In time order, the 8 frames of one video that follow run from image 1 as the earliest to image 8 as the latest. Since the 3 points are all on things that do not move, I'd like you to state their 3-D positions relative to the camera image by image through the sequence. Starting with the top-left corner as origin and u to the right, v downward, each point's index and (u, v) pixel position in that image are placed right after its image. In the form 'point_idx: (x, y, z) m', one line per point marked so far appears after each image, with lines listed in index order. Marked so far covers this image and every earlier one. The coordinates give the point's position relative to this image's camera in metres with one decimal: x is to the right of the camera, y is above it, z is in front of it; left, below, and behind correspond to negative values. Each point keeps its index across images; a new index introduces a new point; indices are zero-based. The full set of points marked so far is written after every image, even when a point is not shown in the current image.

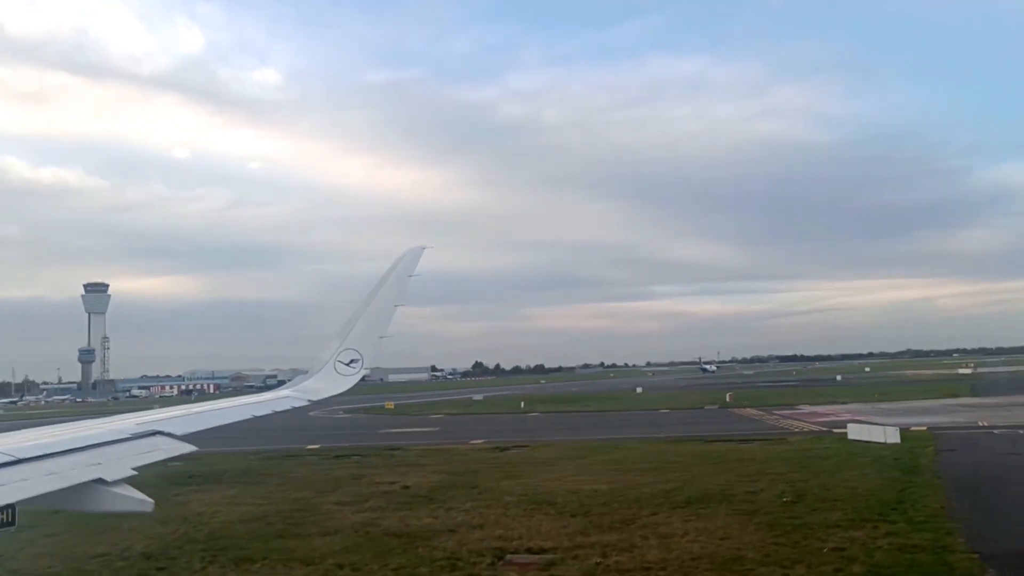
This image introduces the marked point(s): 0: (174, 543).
0: (-5.6, -4.4, +12.7) m
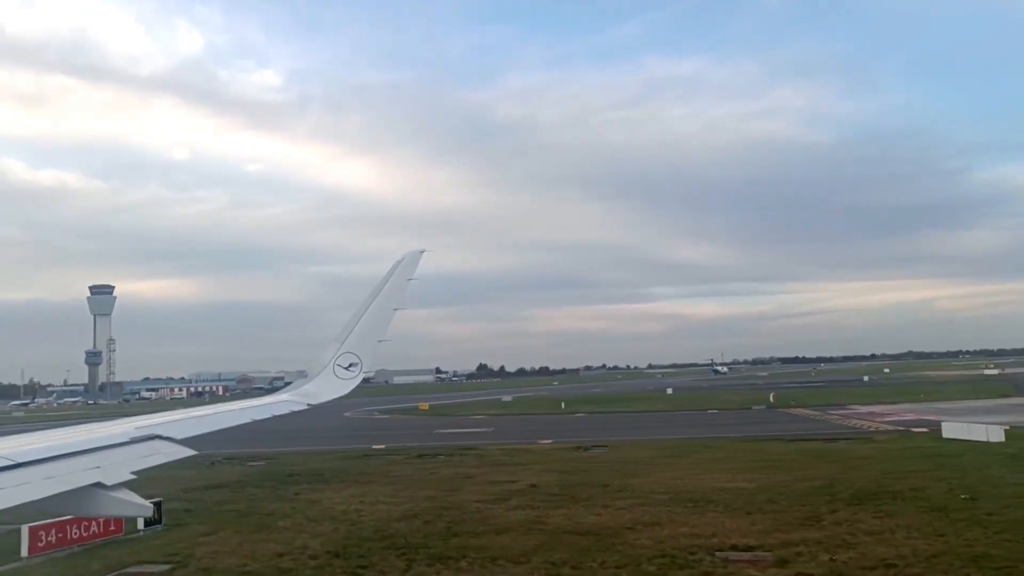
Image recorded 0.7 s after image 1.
0: (-2.6, -4.3, +12.5) m
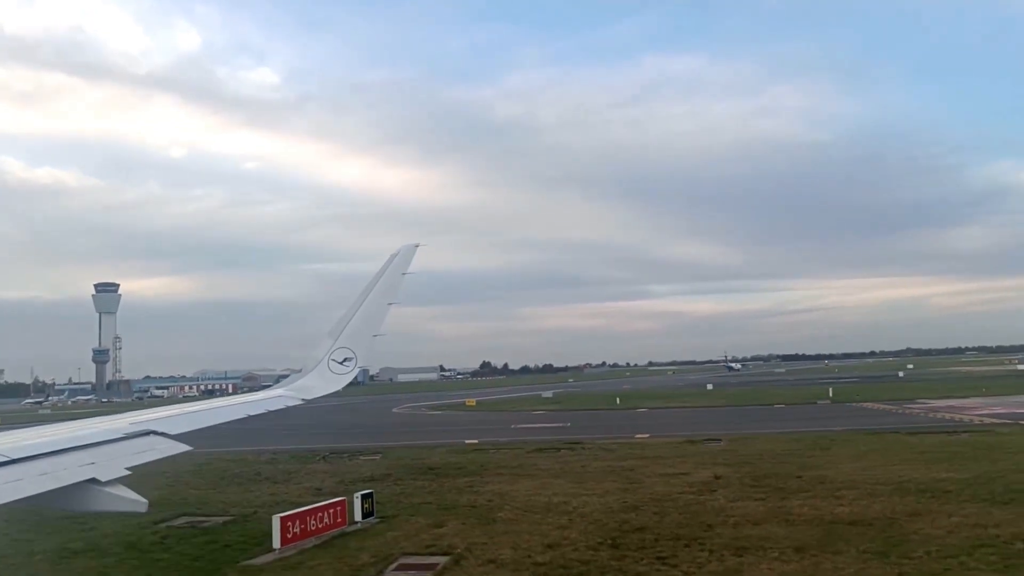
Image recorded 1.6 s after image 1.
0: (+1.7, -4.0, +12.1) m
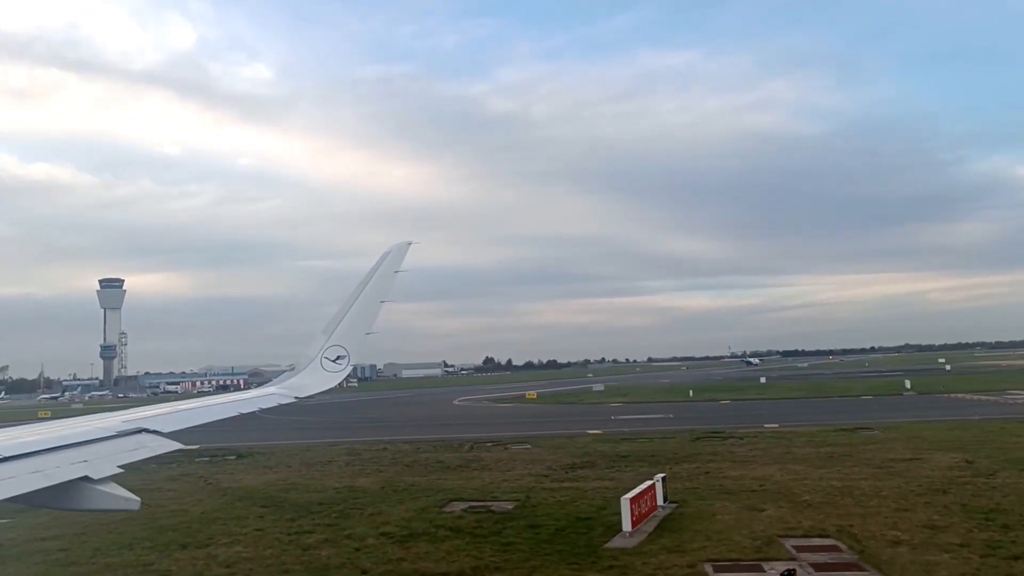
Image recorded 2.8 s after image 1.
0: (+7.3, -3.6, +11.7) m
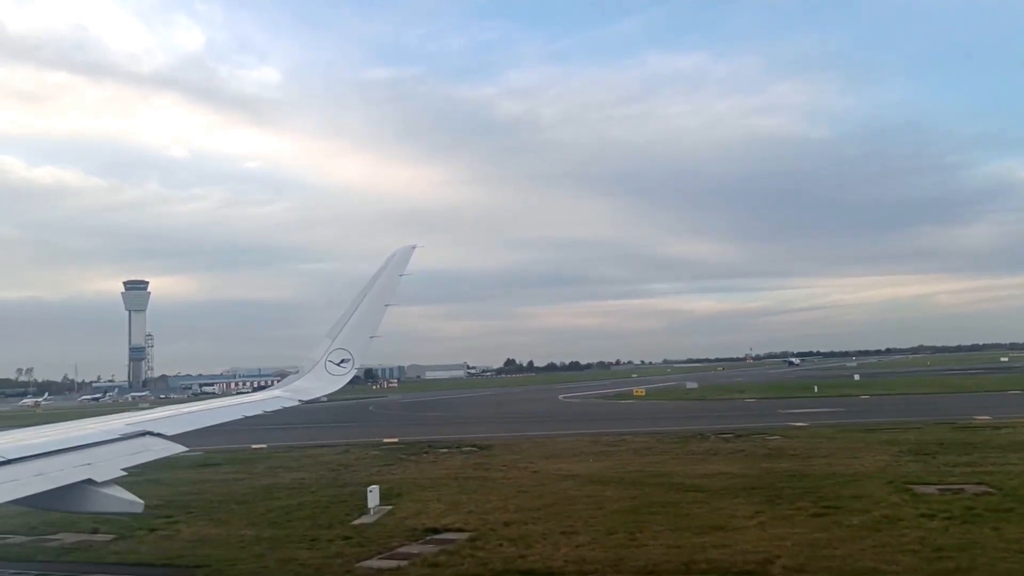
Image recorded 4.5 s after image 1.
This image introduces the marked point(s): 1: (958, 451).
0: (+16.0, -3.1, +11.1) m
1: (+11.9, -4.2, +19.1) m
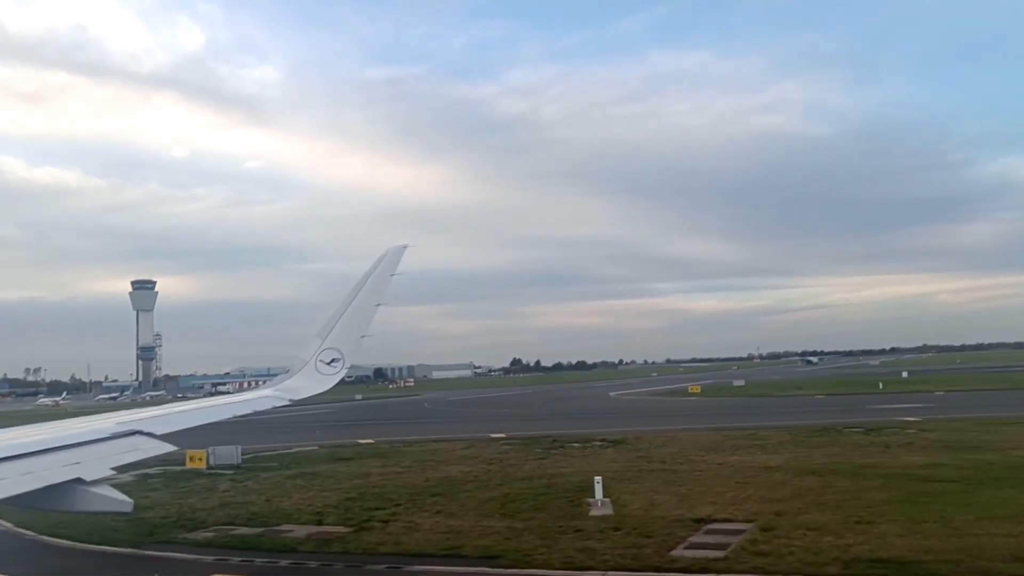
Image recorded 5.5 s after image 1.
0: (+20.8, -2.8, +10.8) m
1: (+16.7, -3.9, +18.8) m
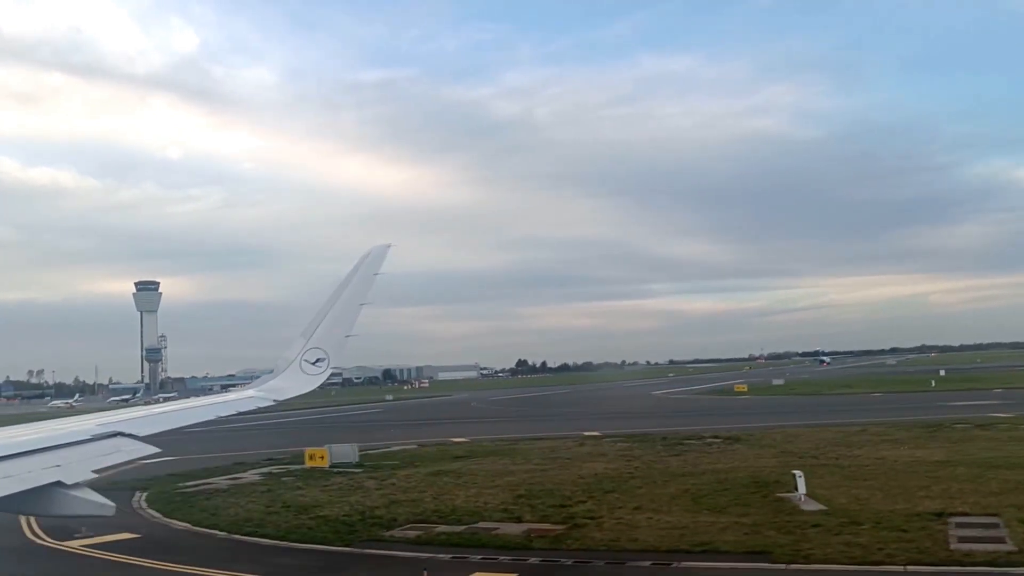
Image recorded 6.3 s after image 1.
0: (+25.0, -2.6, +10.6) m
1: (+20.8, -3.7, +18.5) m
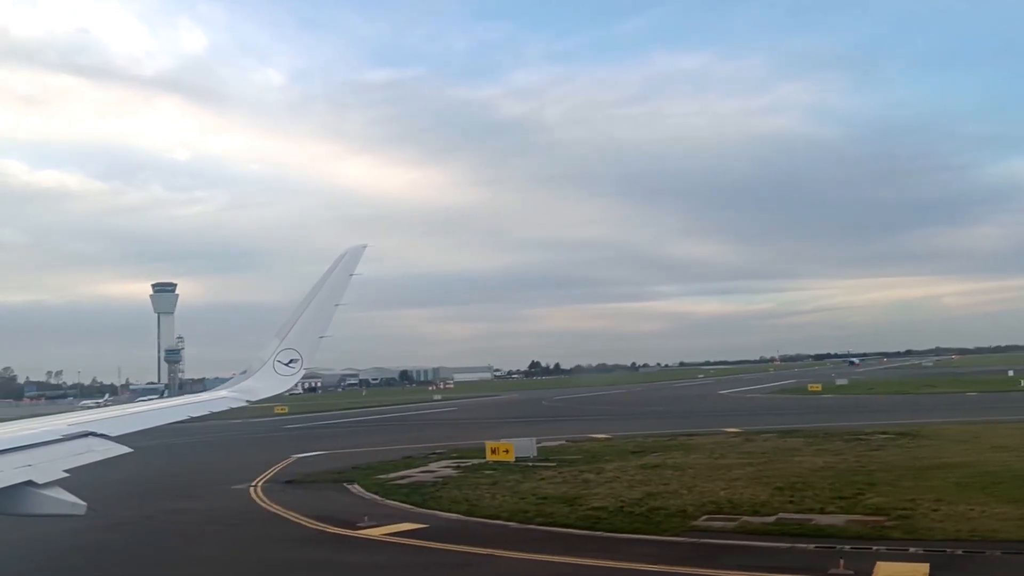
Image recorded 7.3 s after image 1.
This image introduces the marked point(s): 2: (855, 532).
0: (+31.0, -2.3, +10.1) m
1: (+26.9, -3.5, +18.1) m
2: (+6.0, -4.3, +13.1) m
